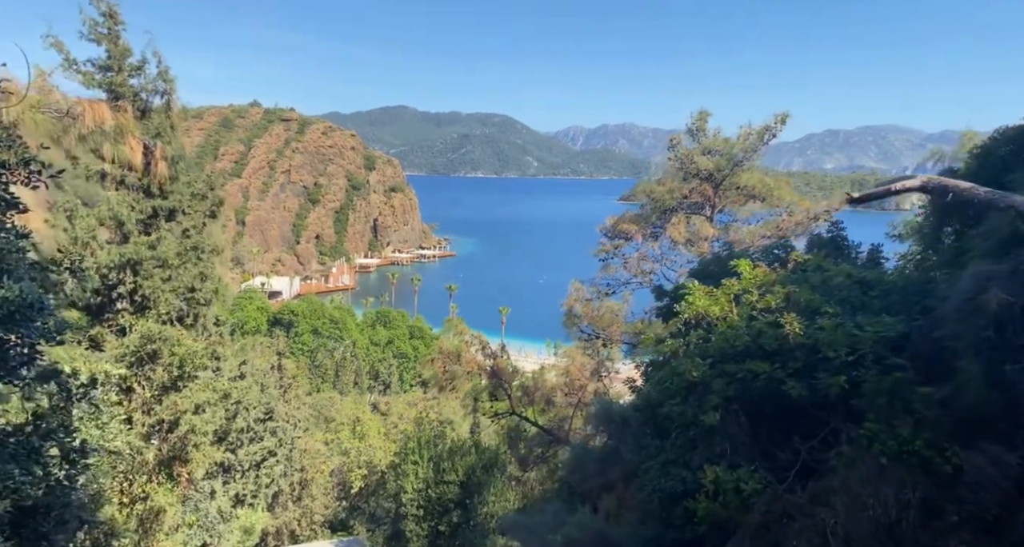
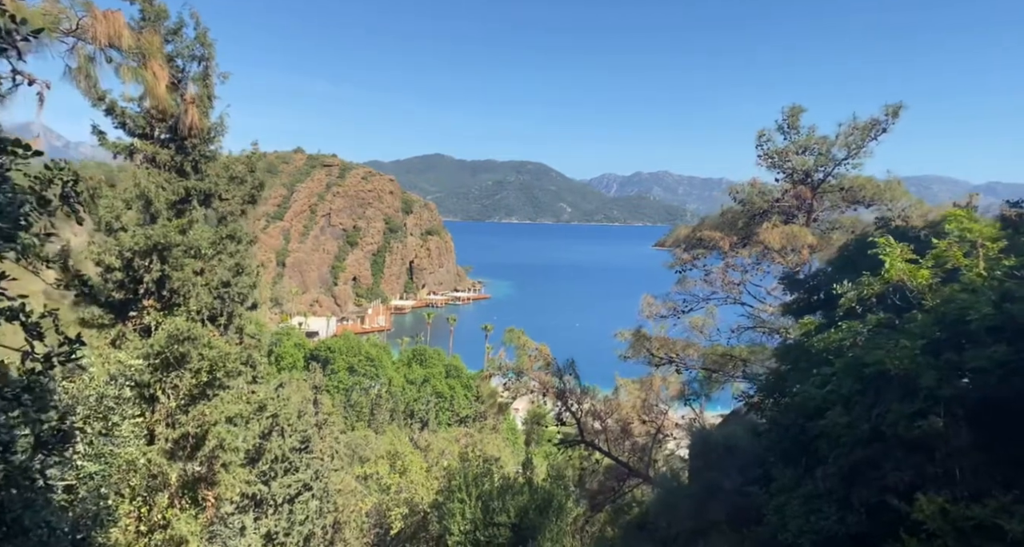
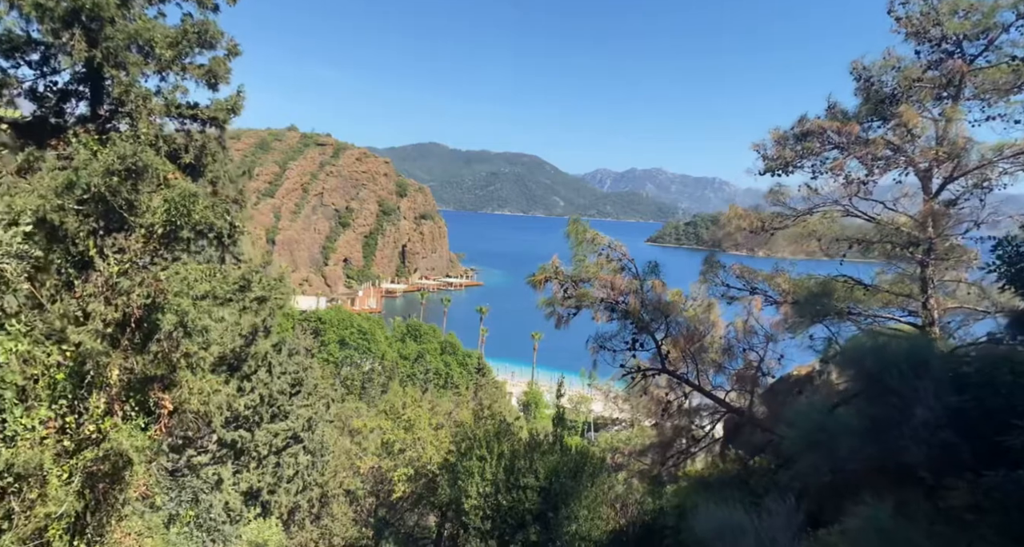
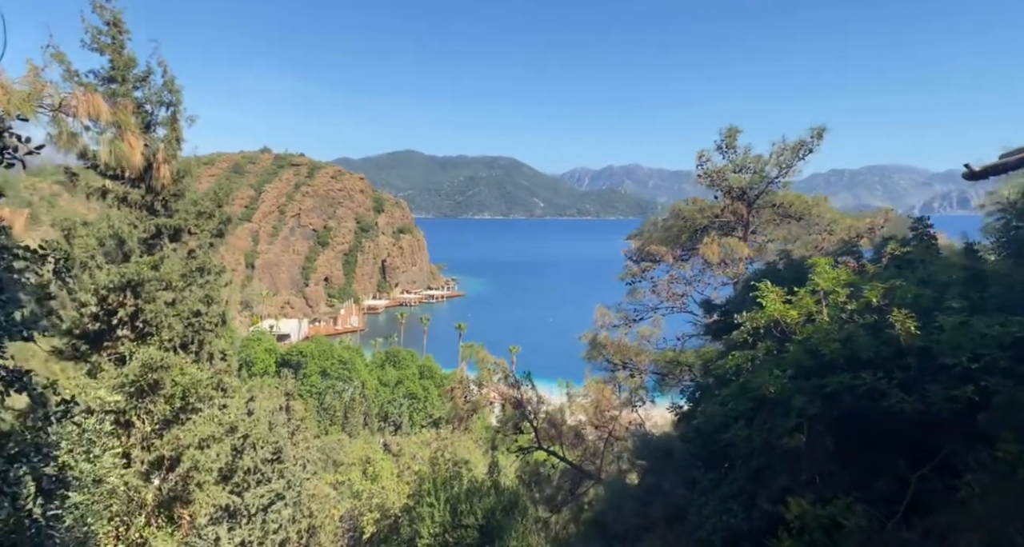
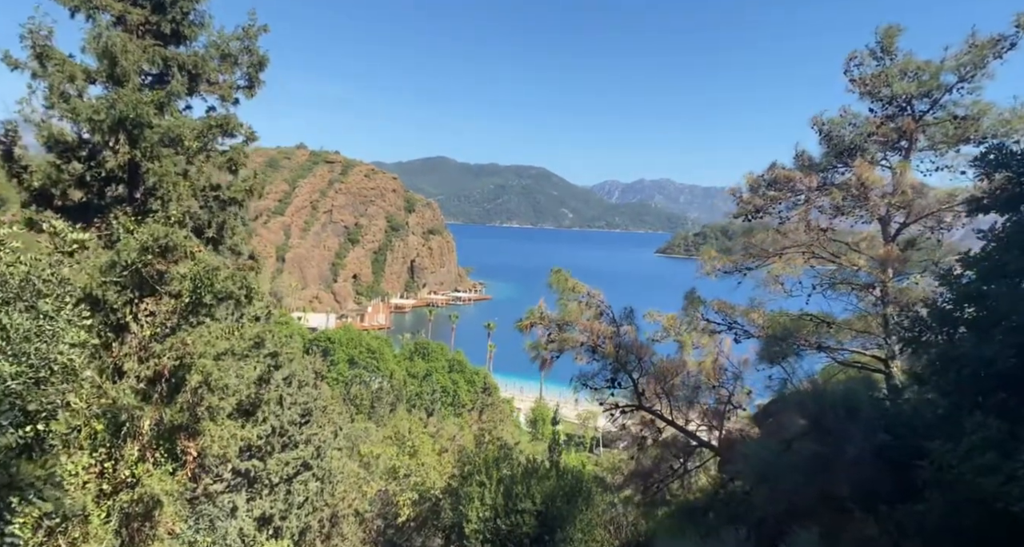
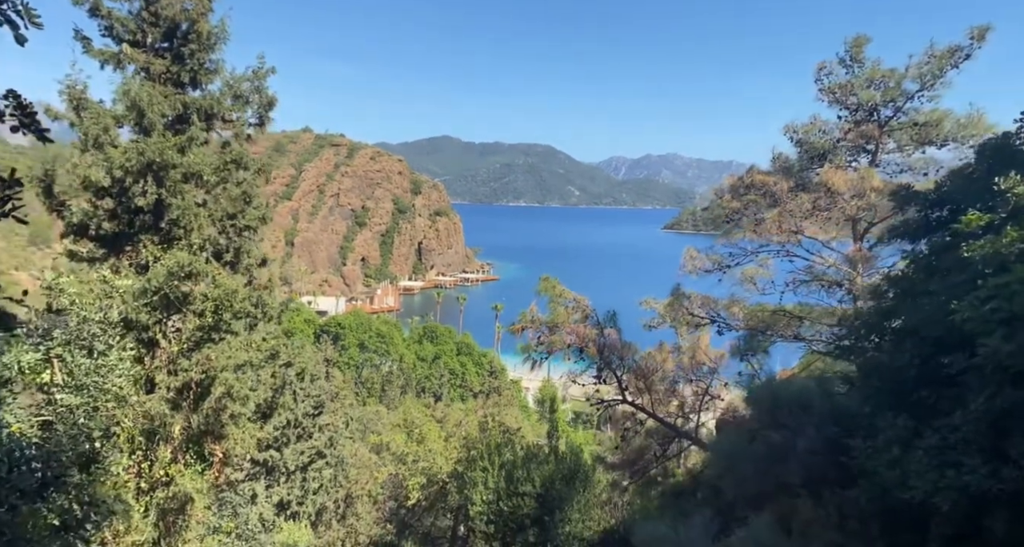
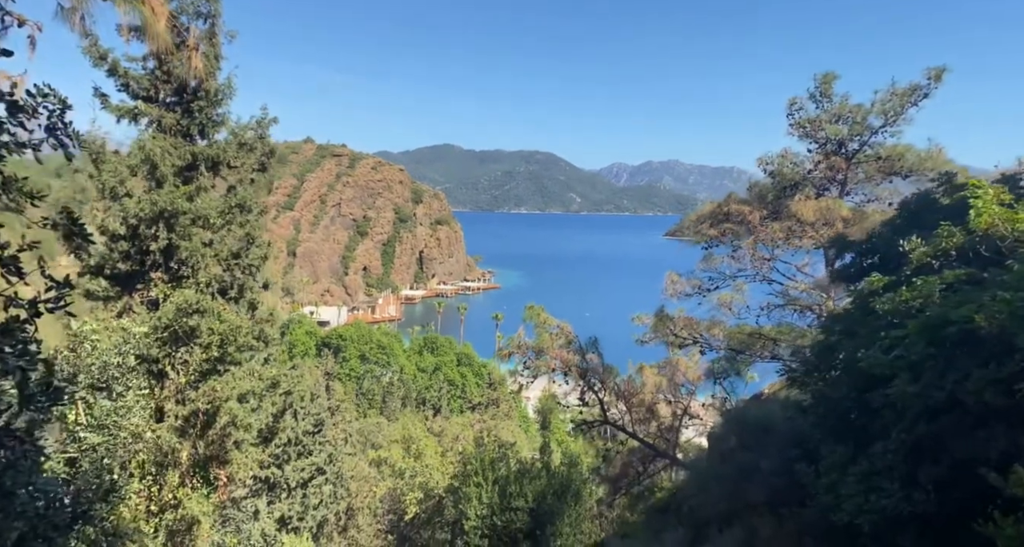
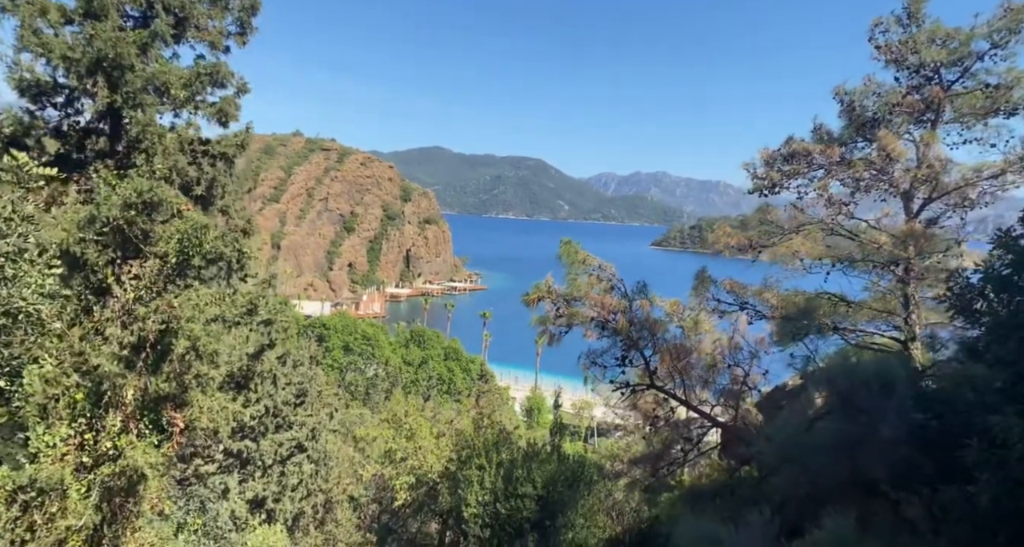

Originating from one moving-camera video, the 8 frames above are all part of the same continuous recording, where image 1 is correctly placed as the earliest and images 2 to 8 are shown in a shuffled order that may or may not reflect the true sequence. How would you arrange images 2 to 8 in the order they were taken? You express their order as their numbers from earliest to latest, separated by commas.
4, 2, 7, 6, 5, 8, 3
